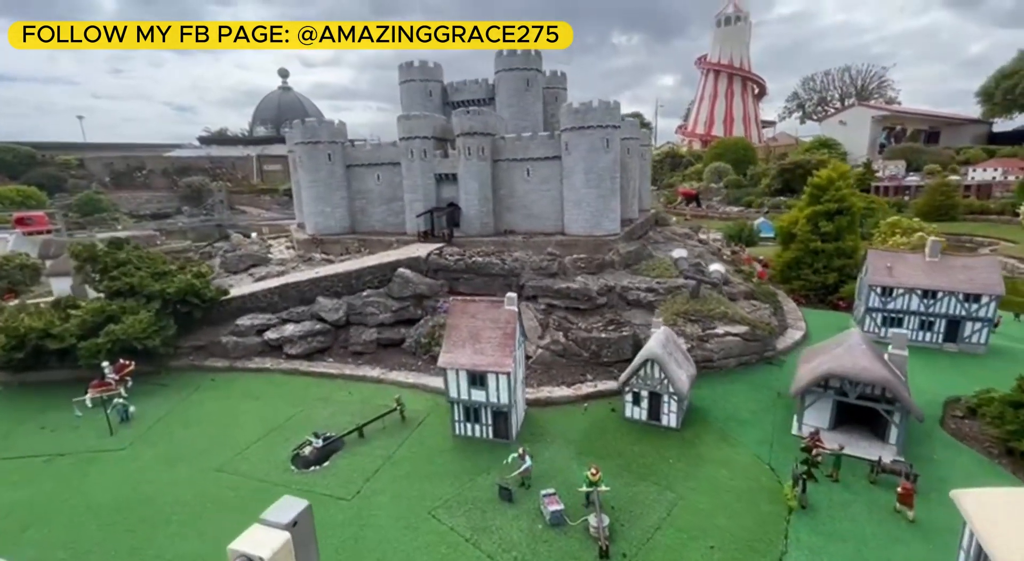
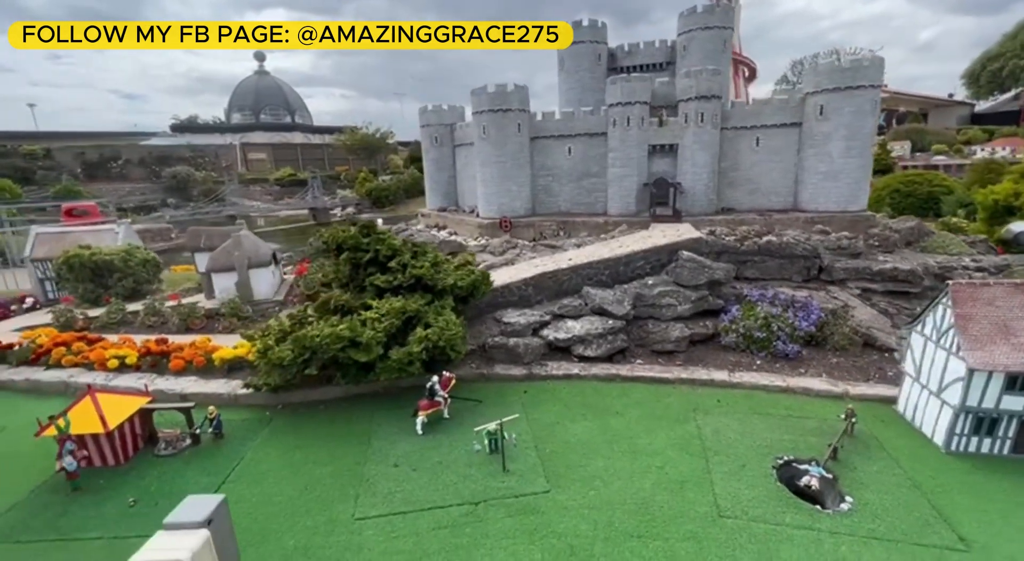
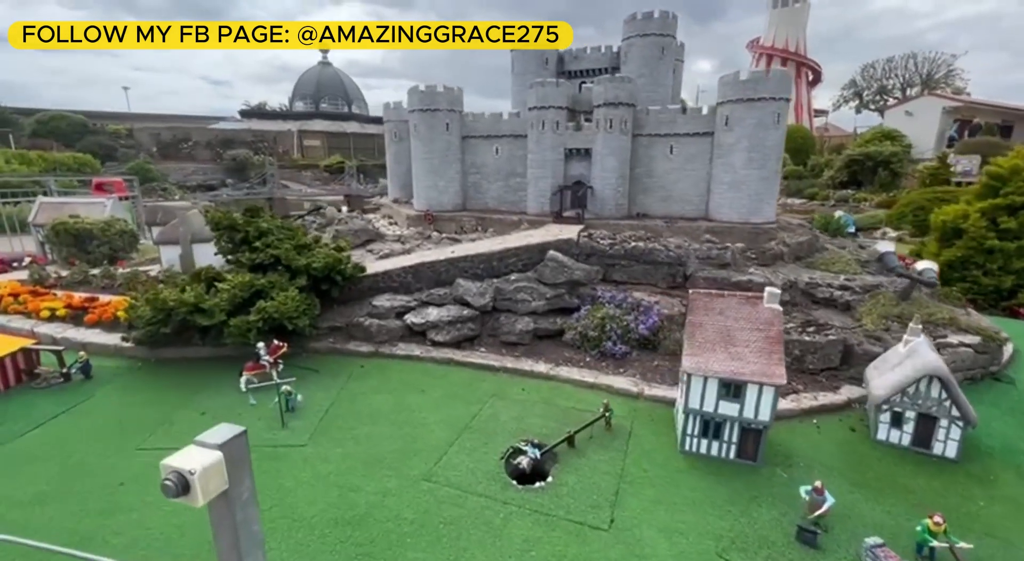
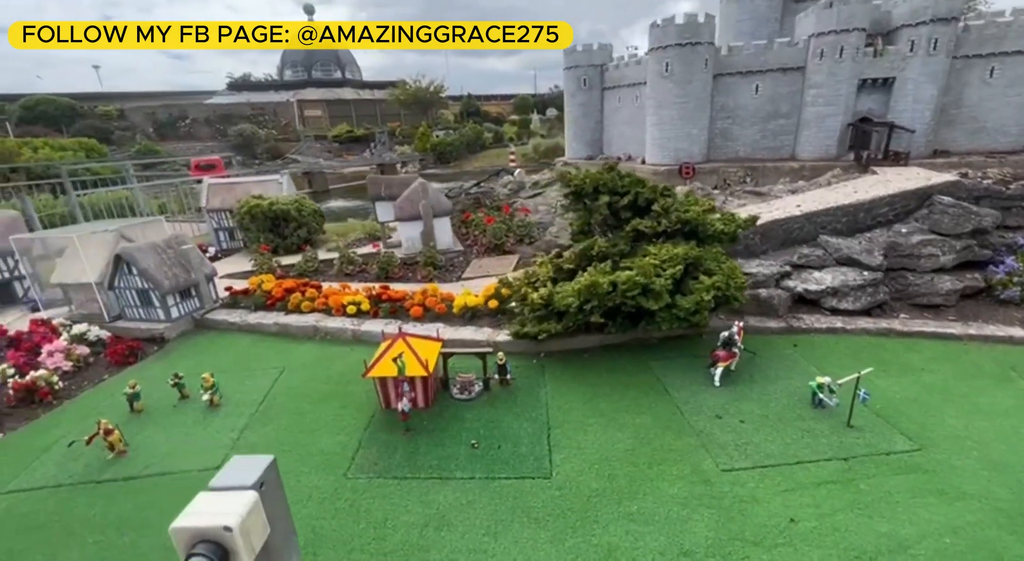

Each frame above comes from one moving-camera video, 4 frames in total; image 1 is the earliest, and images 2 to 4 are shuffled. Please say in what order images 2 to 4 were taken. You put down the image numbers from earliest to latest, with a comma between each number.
3, 2, 4
